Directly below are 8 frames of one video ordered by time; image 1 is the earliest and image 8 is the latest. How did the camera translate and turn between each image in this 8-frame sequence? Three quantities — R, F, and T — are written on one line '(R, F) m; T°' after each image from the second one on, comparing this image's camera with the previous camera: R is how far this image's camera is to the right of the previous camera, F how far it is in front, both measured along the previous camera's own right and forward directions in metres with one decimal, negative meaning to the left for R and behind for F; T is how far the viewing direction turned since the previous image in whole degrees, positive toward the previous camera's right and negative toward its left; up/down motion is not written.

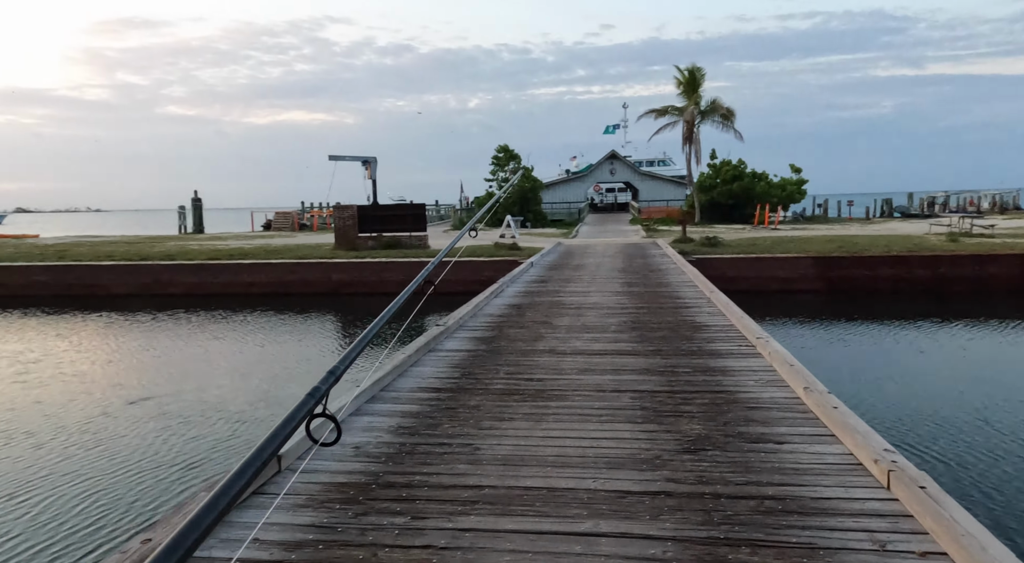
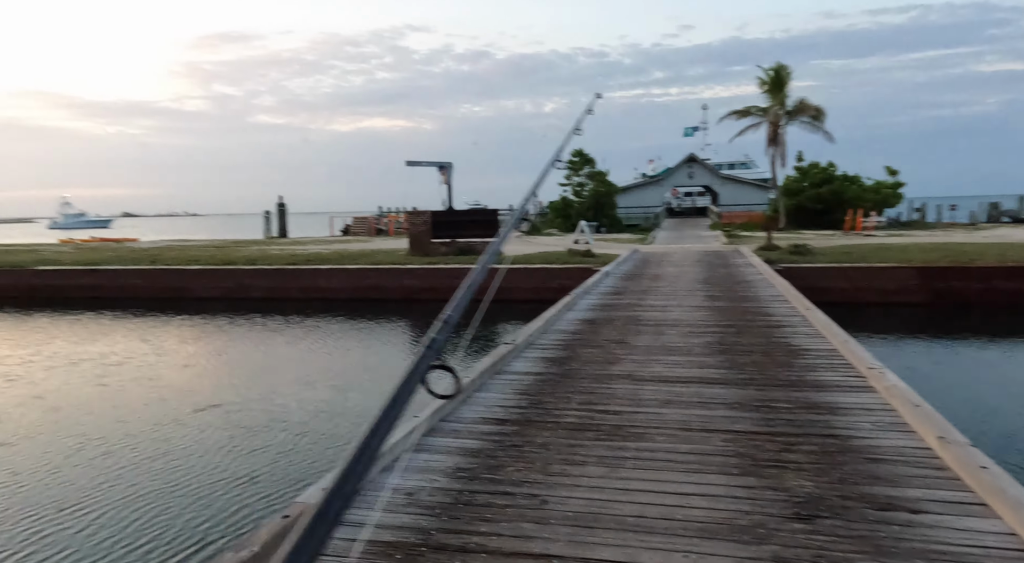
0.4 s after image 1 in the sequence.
(0.0, +0.4) m; -6°
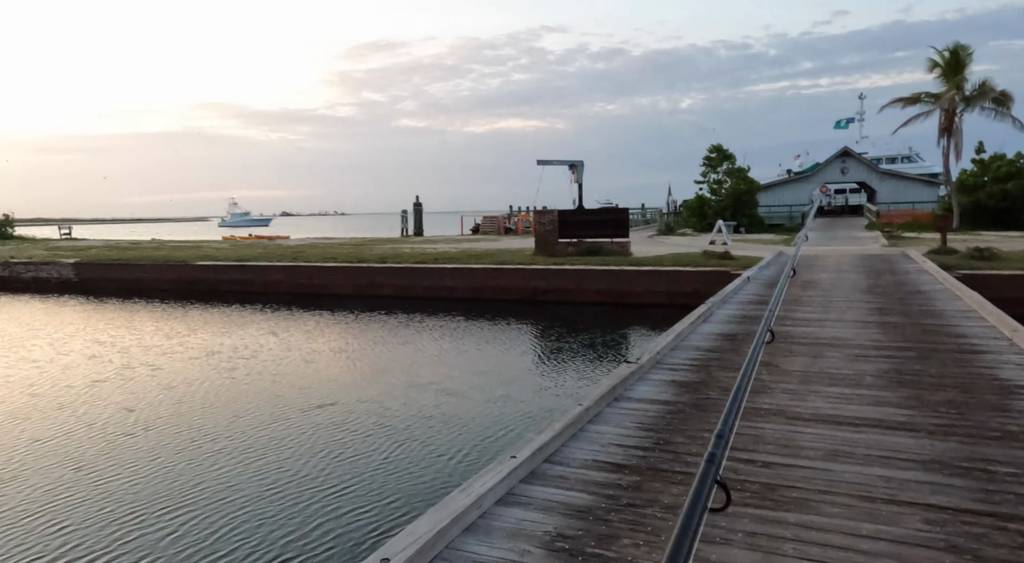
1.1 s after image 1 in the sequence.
(0.0, +0.7) m; -10°
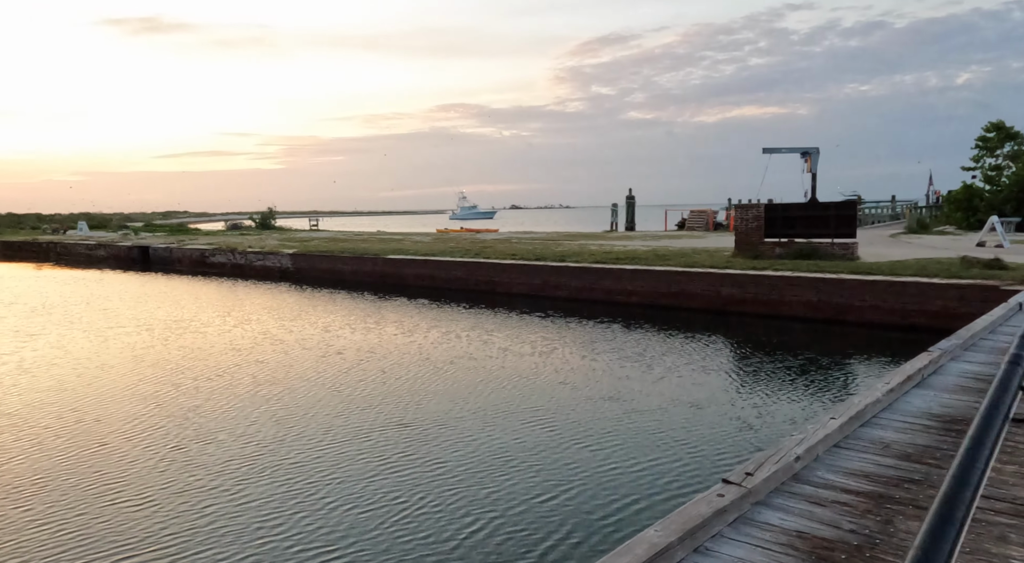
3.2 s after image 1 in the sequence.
(+0.8, +2.1) m; -18°
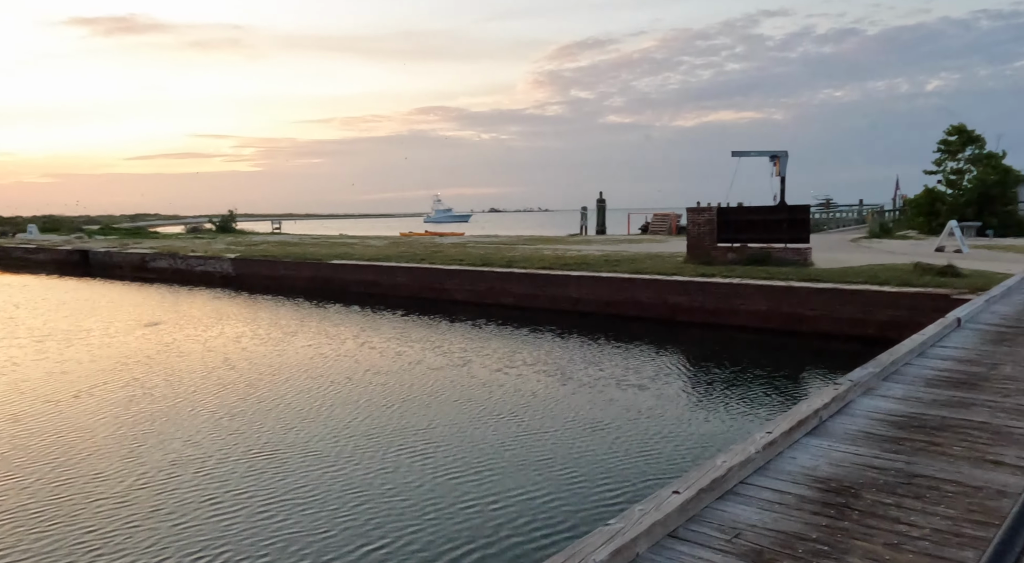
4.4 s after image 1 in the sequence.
(+0.8, +0.8) m; +1°
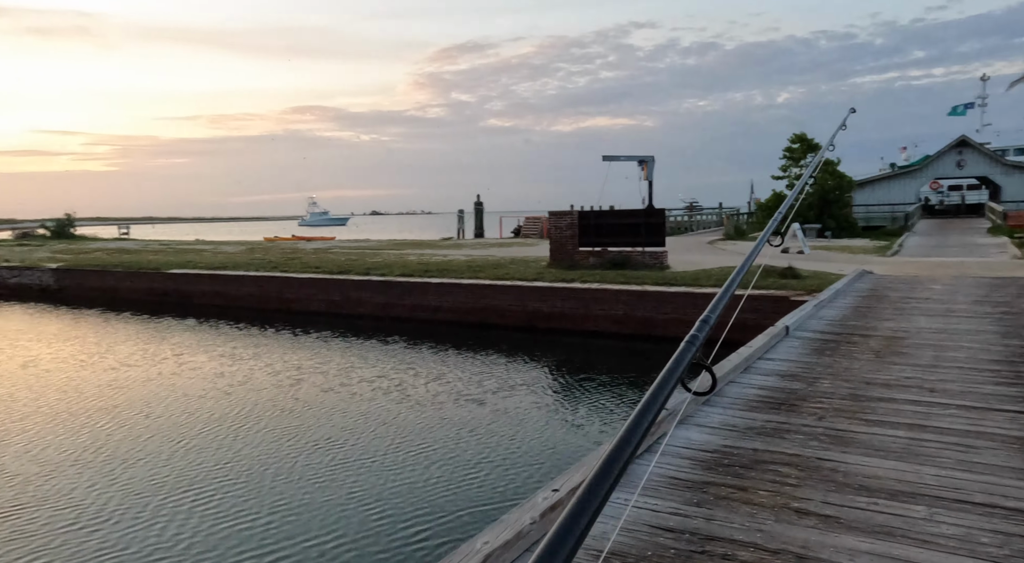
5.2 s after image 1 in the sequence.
(+0.5, +0.5) m; +9°
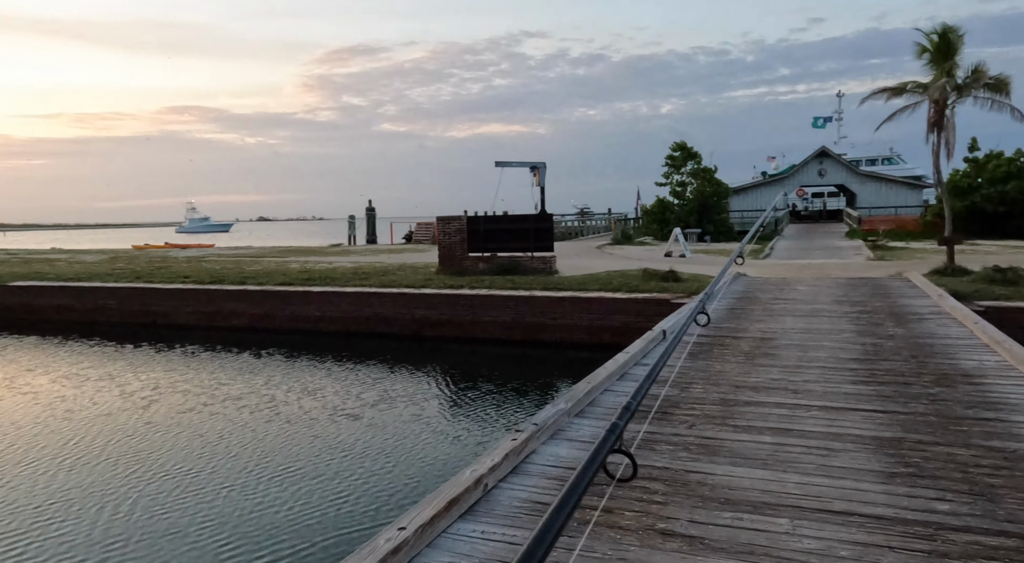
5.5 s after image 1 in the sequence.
(+0.1, +0.2) m; +8°
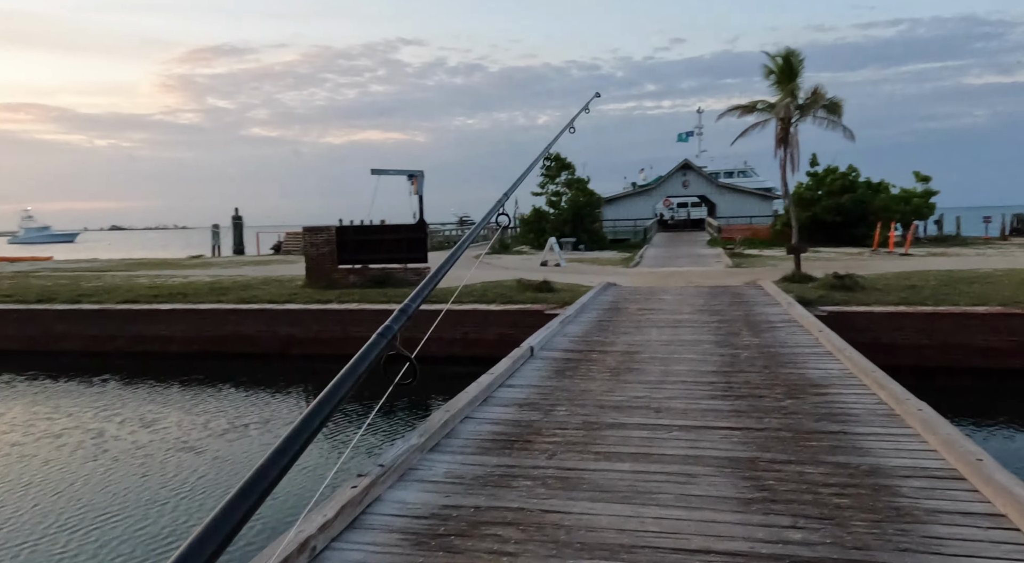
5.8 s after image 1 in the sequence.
(+0.1, +0.2) m; +9°
